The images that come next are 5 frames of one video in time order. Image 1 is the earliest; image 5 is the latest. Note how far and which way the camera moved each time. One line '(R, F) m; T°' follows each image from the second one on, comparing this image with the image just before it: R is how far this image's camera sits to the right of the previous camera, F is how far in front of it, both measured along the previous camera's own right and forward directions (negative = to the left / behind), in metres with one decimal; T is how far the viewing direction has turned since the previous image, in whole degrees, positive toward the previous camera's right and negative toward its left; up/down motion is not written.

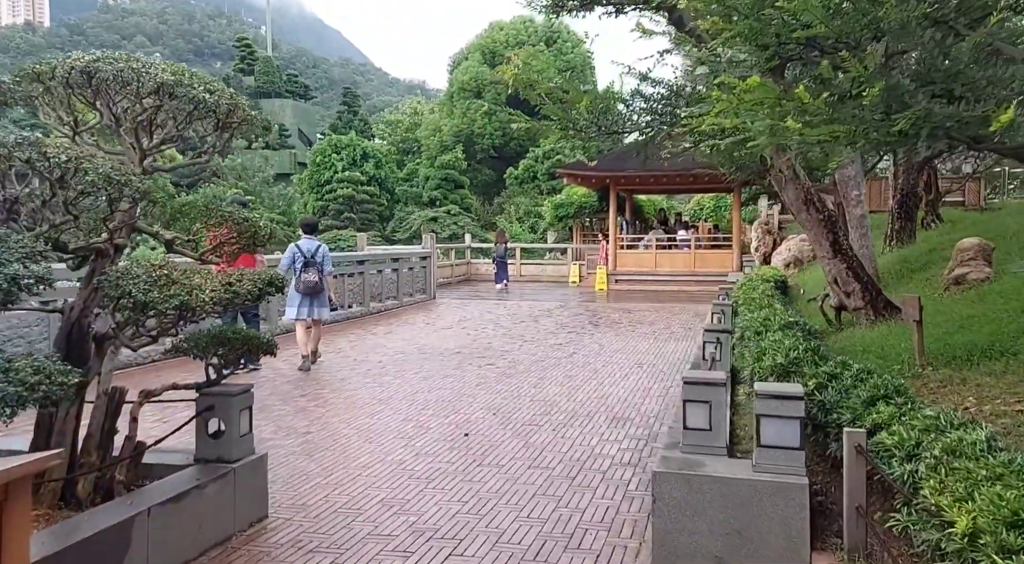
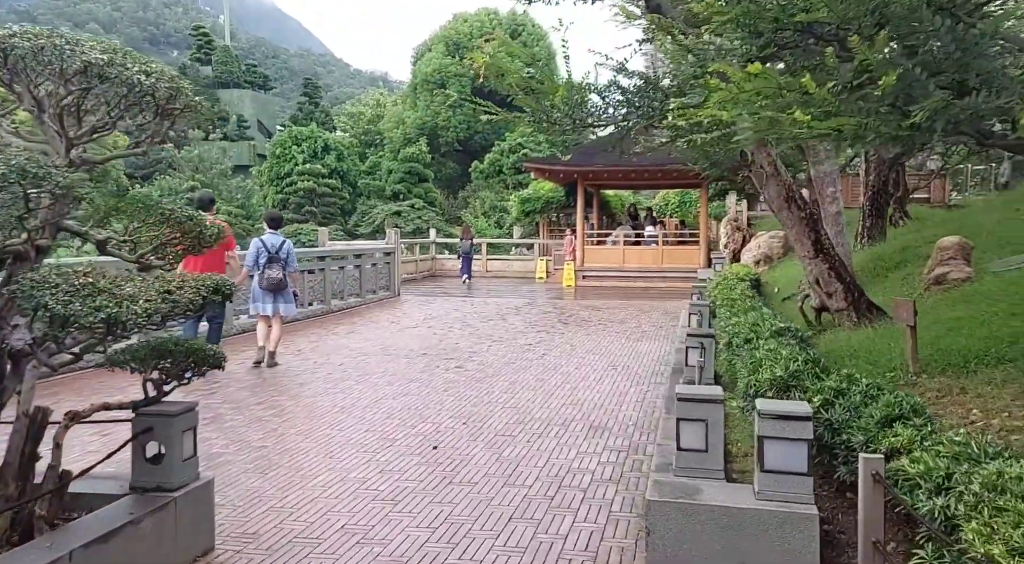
(-0.1, +0.4) m; +3°
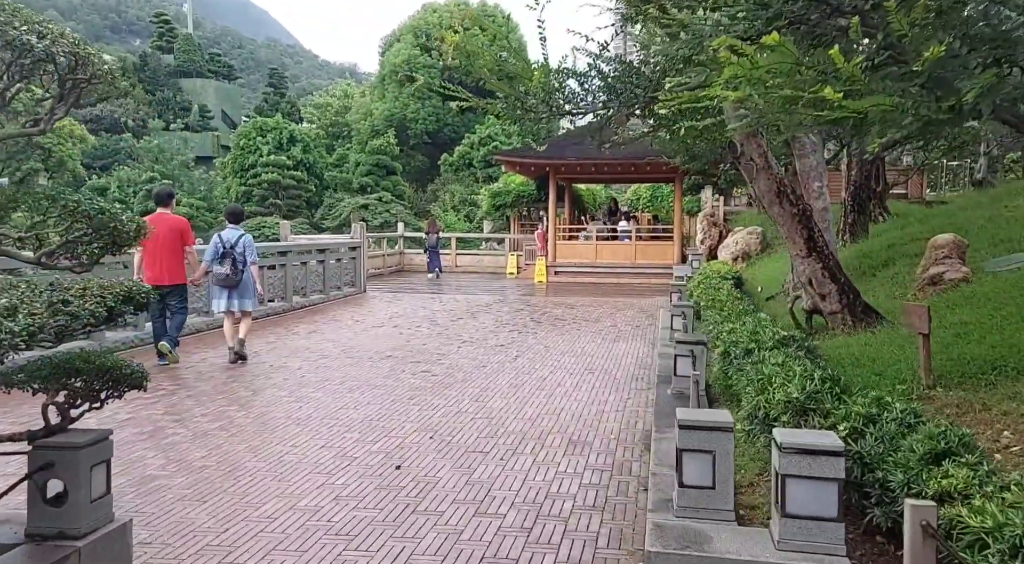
(0.0, +0.5) m; +2°
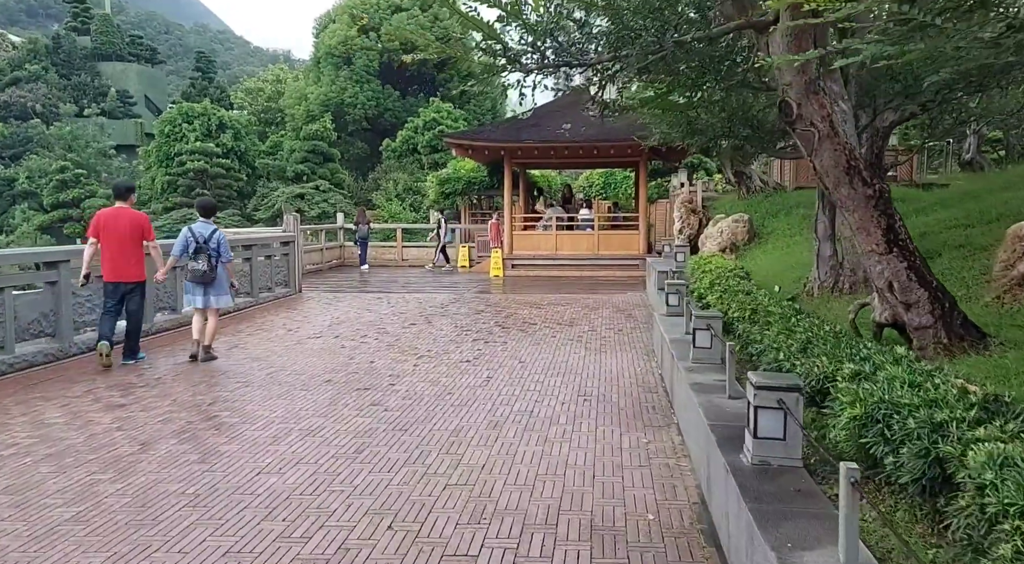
(-0.2, +1.7) m; +4°
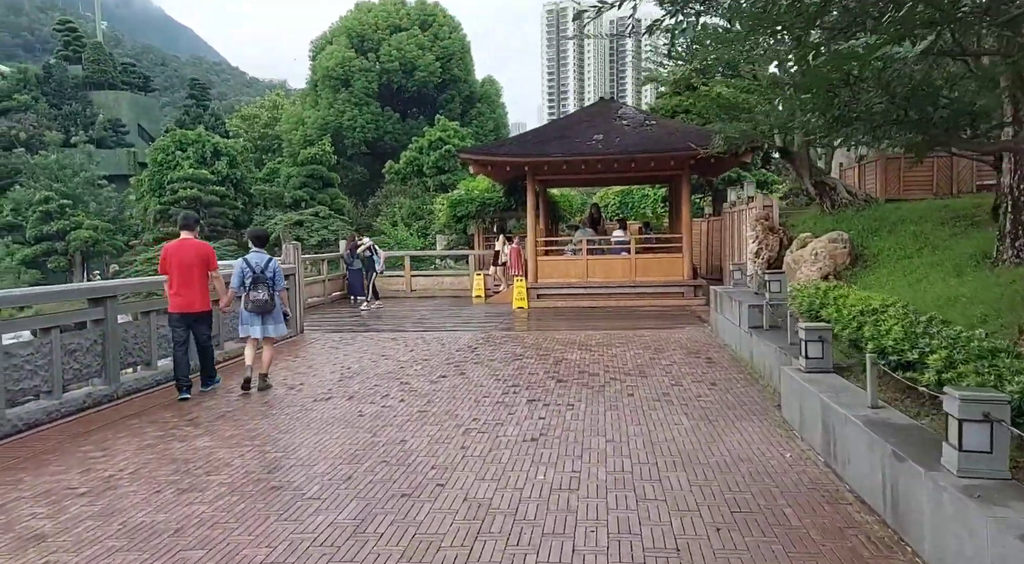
(-0.6, +2.1) m; 0°
